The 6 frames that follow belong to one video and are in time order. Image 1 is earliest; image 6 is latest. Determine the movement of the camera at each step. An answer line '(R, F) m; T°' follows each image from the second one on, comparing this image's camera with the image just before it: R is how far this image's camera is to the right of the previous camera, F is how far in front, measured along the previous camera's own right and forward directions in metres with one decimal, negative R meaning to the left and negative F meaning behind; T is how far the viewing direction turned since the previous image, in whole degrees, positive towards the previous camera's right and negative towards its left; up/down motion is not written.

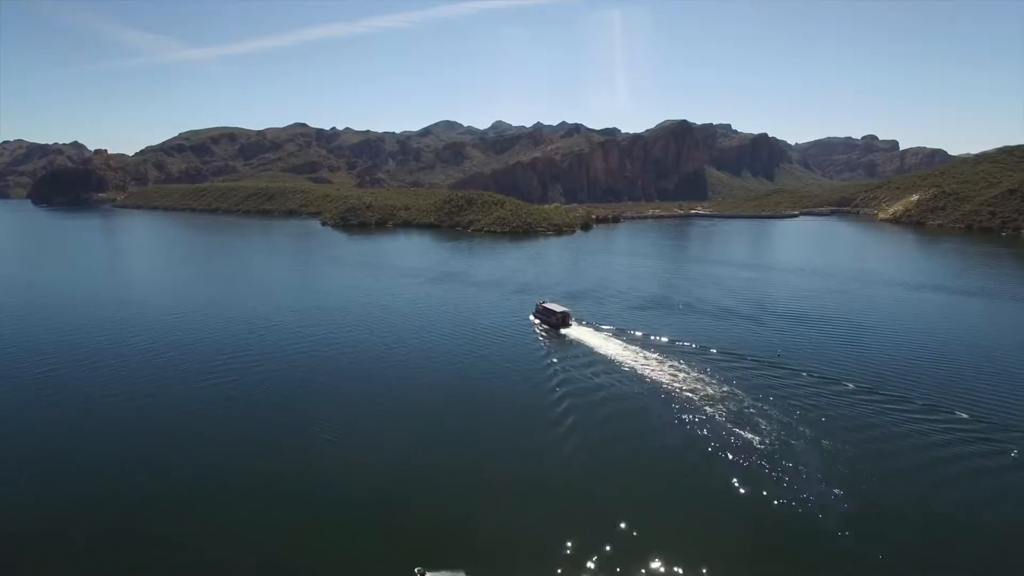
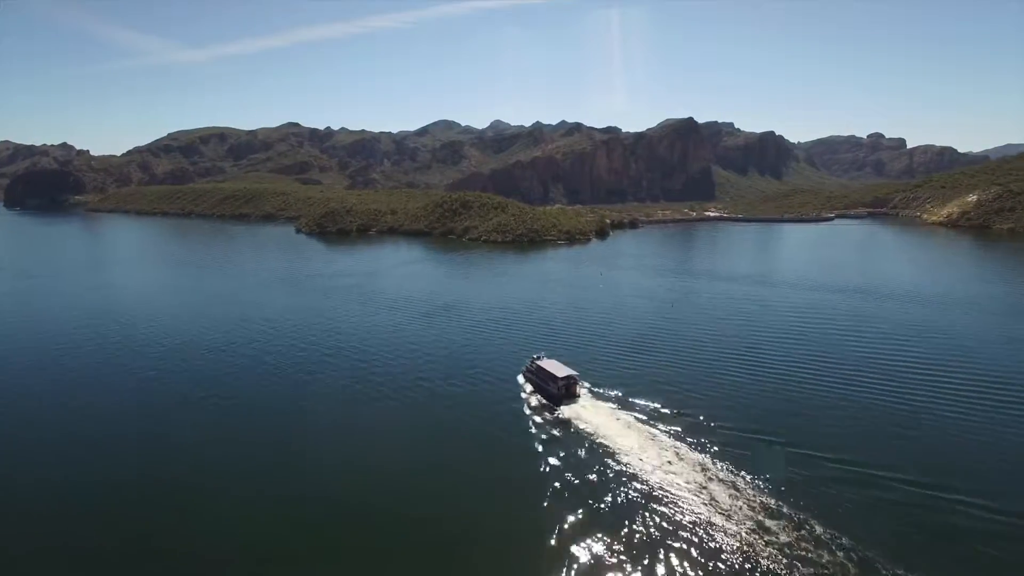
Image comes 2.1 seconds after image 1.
(-0.2, +5.3) m; 0°
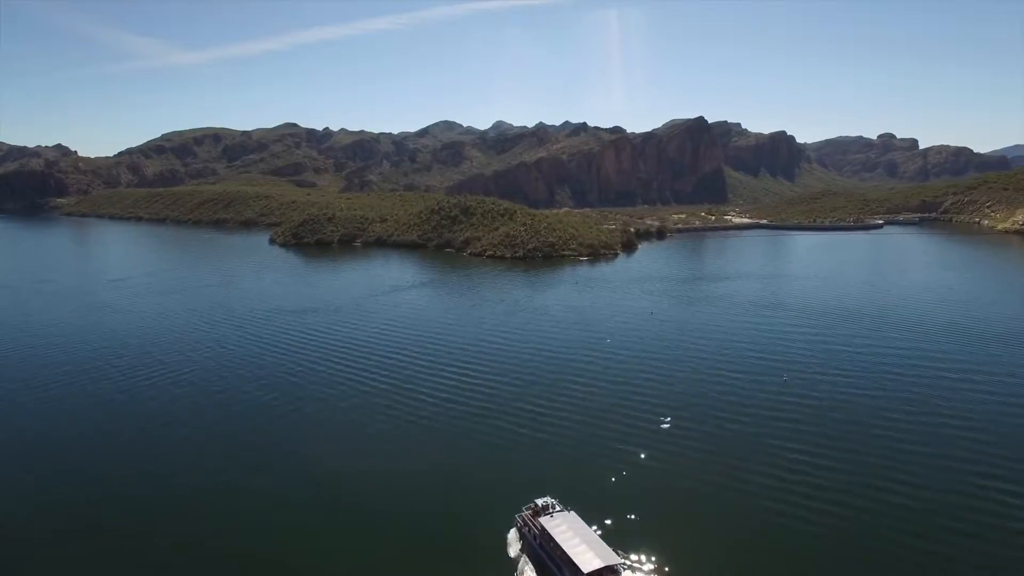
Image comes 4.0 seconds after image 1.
(-0.3, +5.1) m; 0°
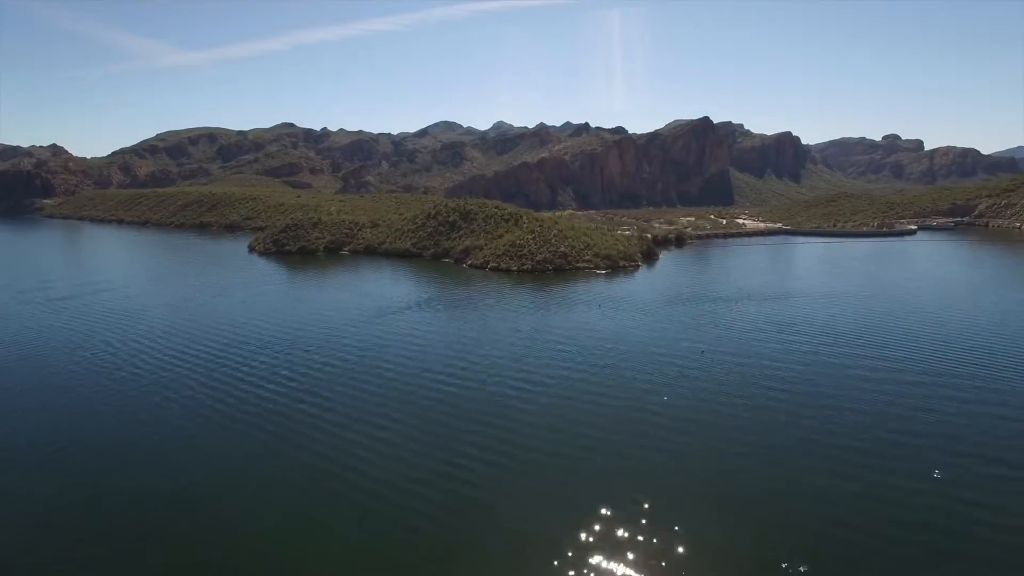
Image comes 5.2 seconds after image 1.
(-0.2, +3.0) m; 0°
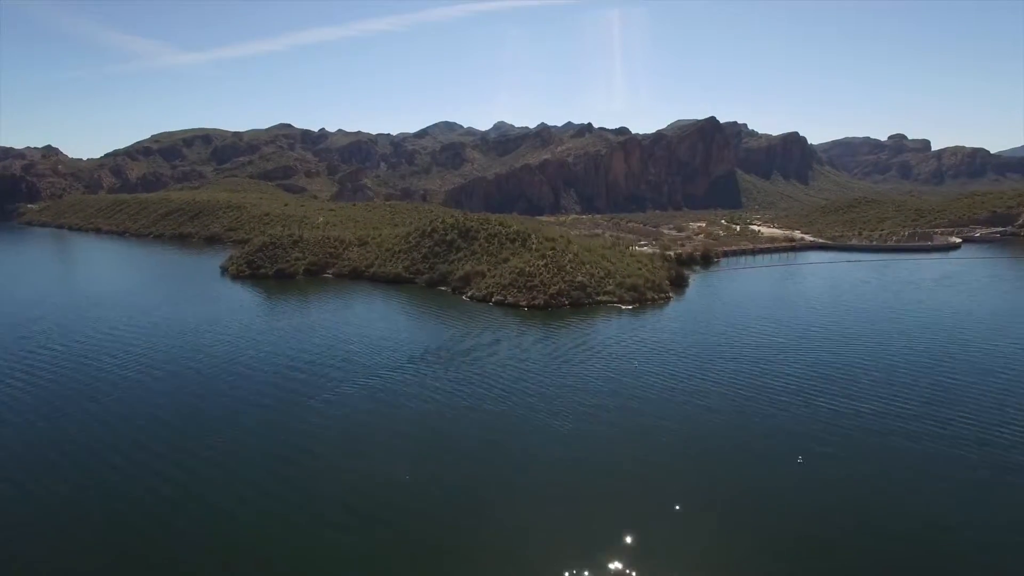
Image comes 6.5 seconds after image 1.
(-0.2, +3.2) m; 0°
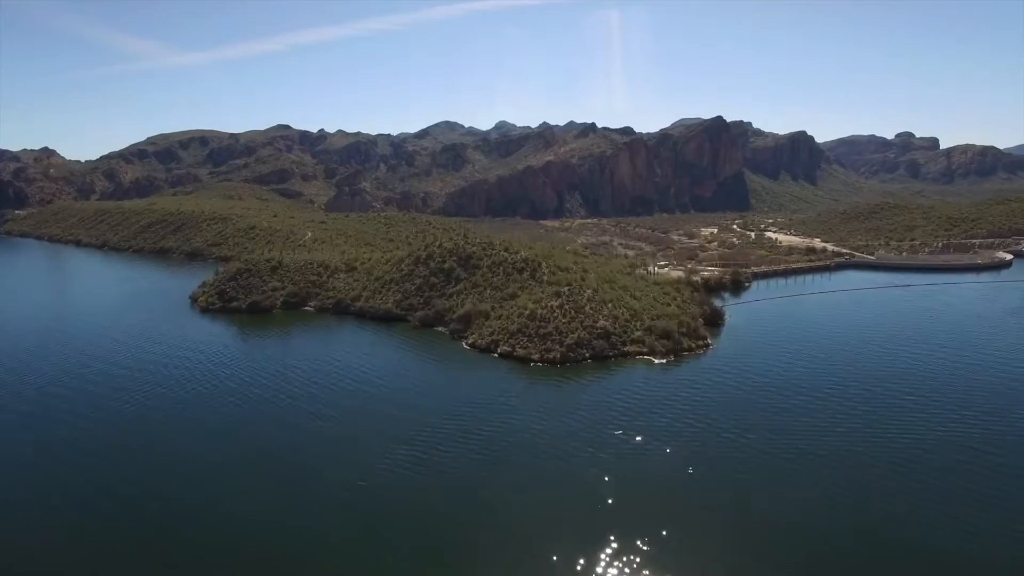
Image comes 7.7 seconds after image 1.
(-0.2, +2.9) m; 0°
